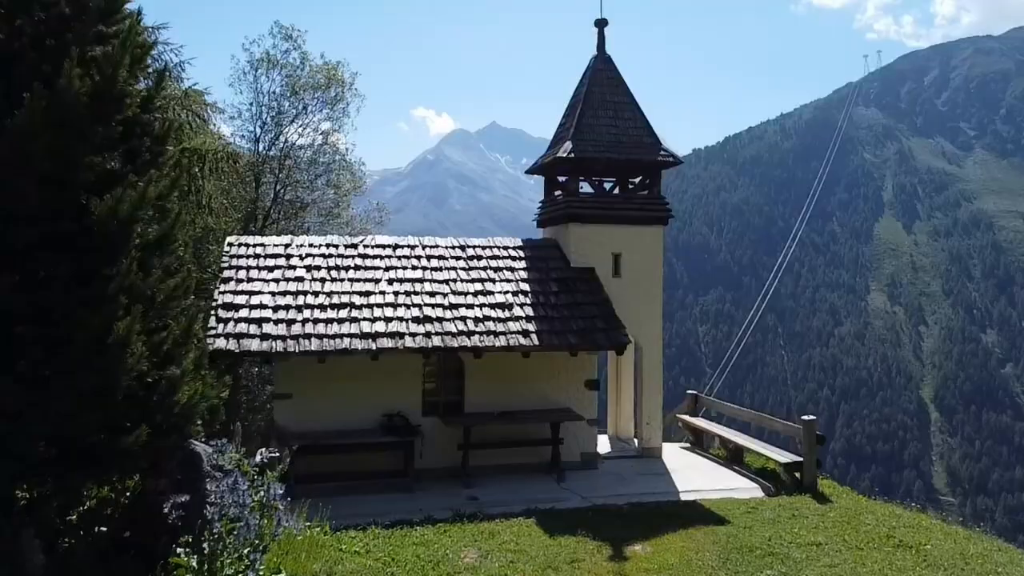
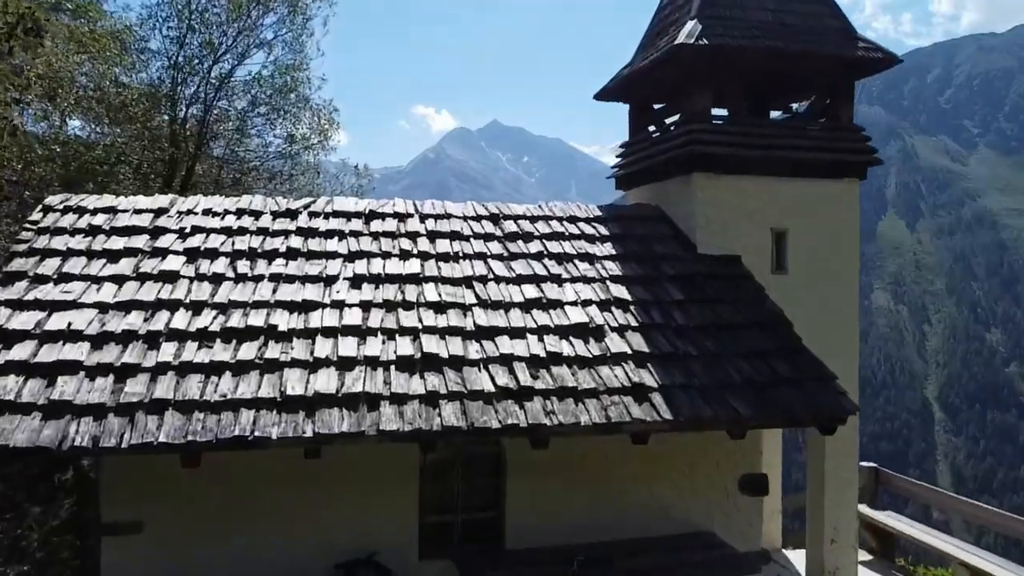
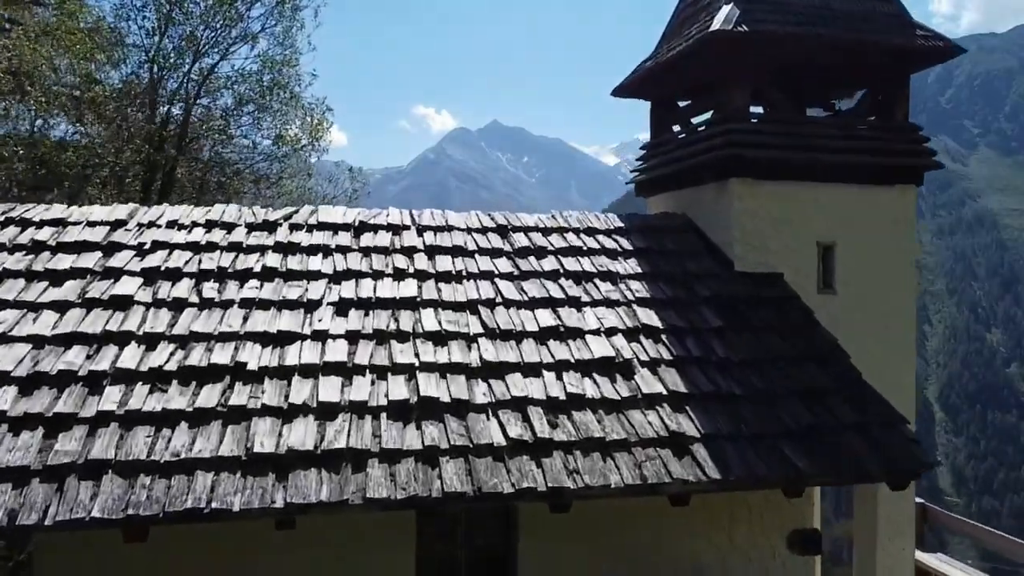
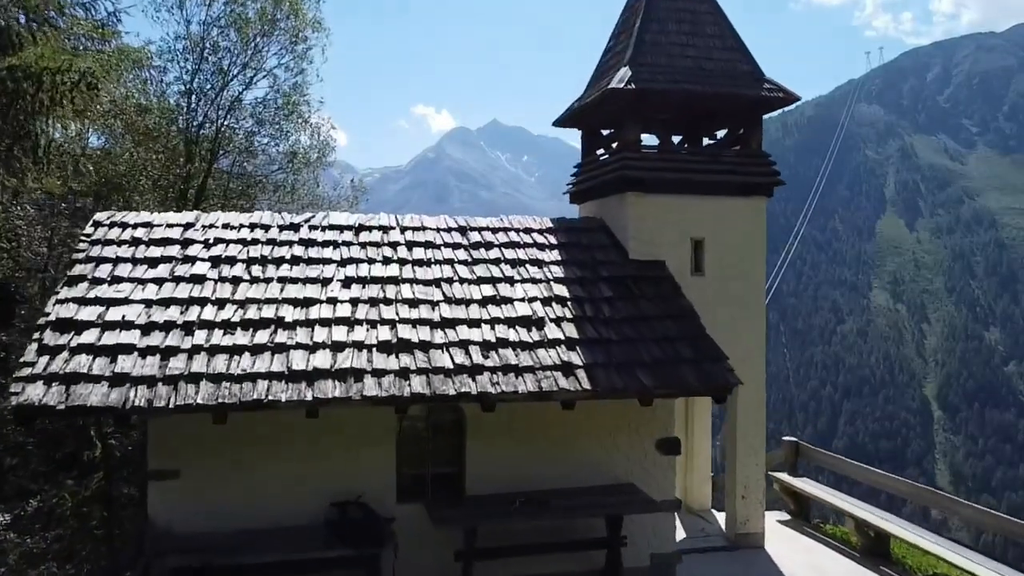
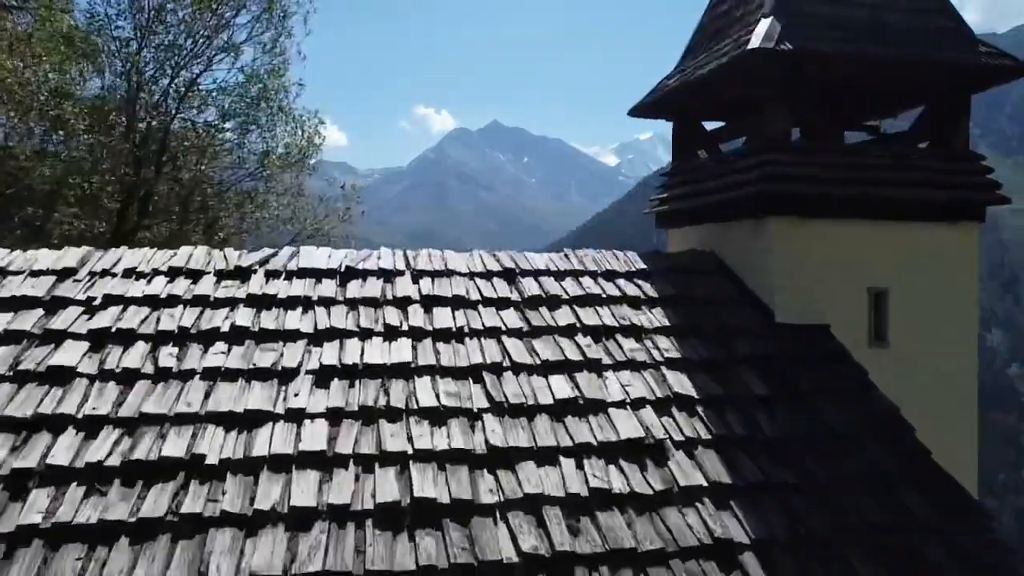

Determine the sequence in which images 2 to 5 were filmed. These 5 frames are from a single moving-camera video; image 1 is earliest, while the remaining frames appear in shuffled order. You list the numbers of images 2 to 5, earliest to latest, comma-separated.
4, 2, 3, 5
